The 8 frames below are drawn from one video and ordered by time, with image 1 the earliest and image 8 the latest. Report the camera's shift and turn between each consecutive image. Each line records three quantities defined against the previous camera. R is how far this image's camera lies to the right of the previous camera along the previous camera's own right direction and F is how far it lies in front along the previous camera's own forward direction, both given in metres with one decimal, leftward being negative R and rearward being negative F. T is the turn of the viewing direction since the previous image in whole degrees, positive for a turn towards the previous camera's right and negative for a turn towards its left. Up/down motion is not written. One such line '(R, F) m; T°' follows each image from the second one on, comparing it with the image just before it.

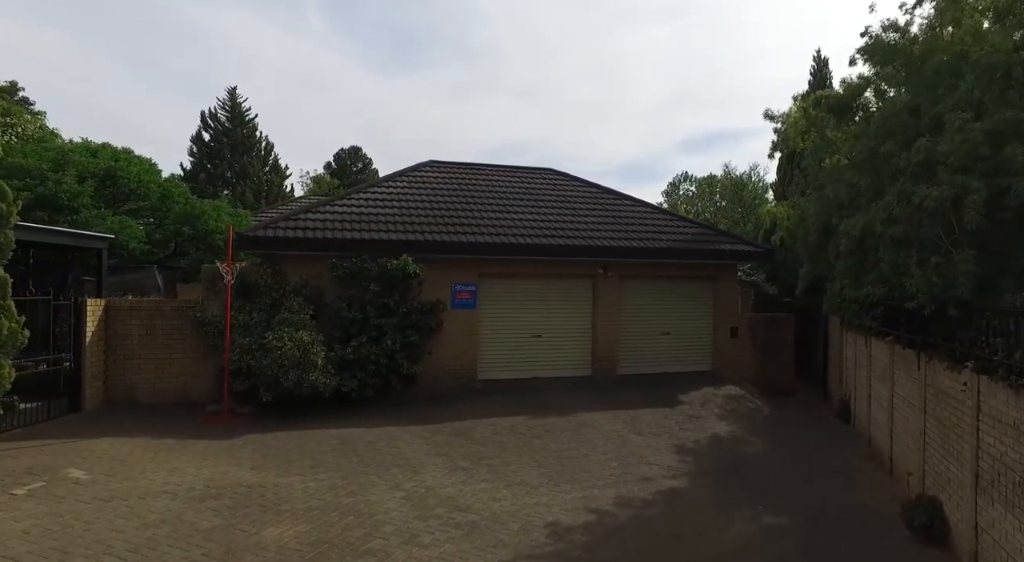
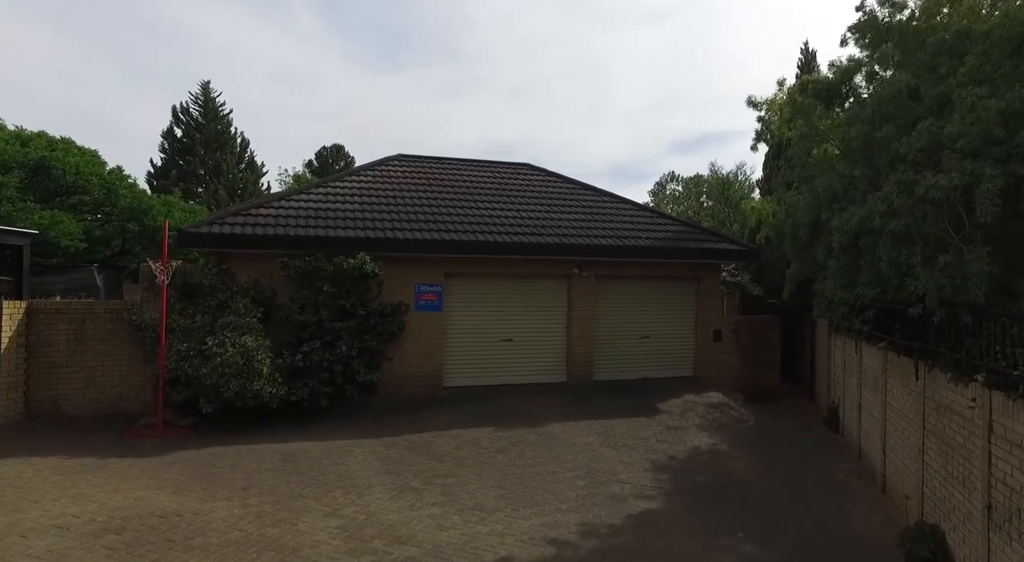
(+0.4, +0.7) m; +1°
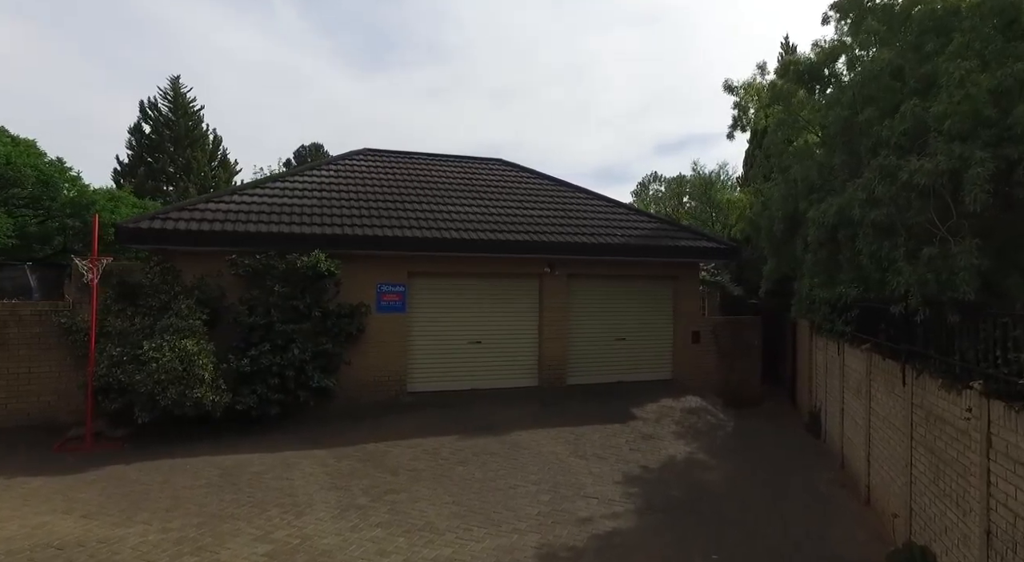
(+0.3, +0.5) m; +1°
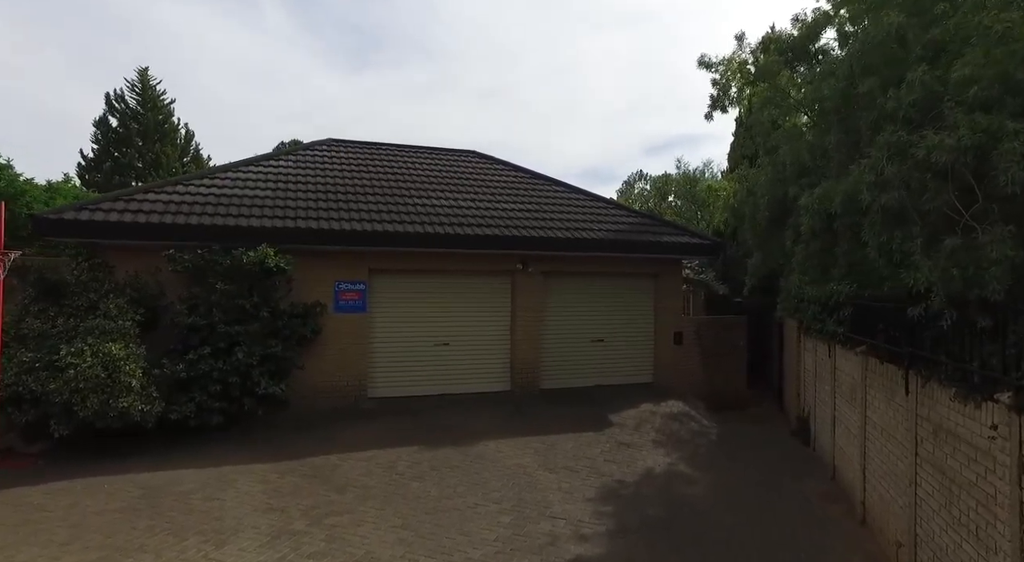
(+0.3, +0.7) m; +1°
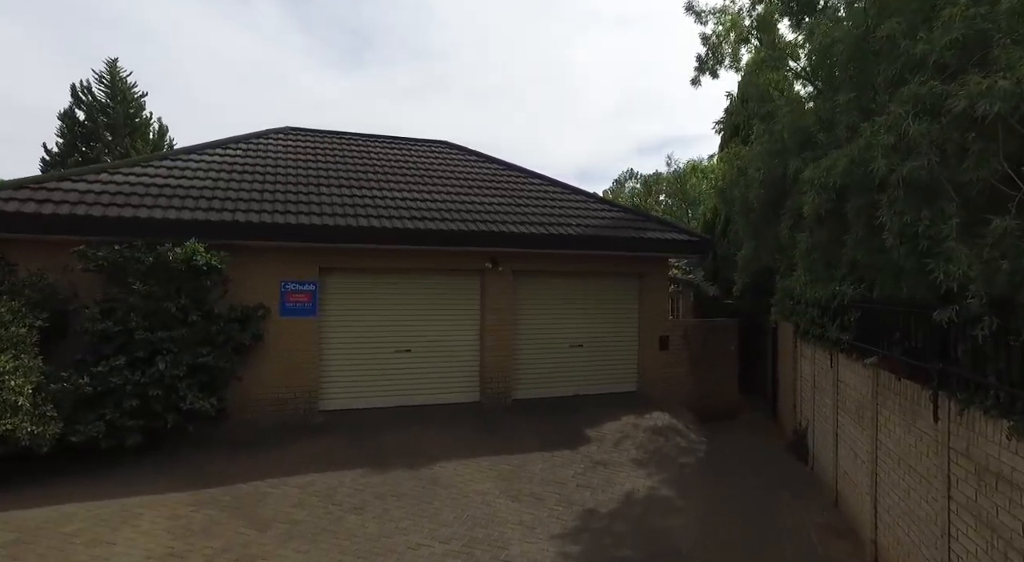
(+0.4, +0.9) m; +1°
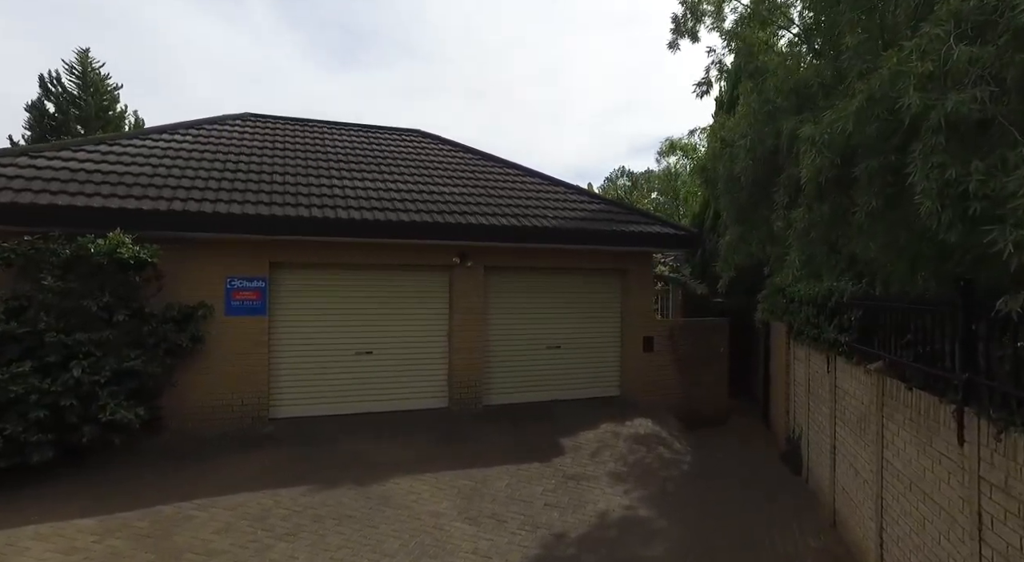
(+0.3, +0.7) m; +1°
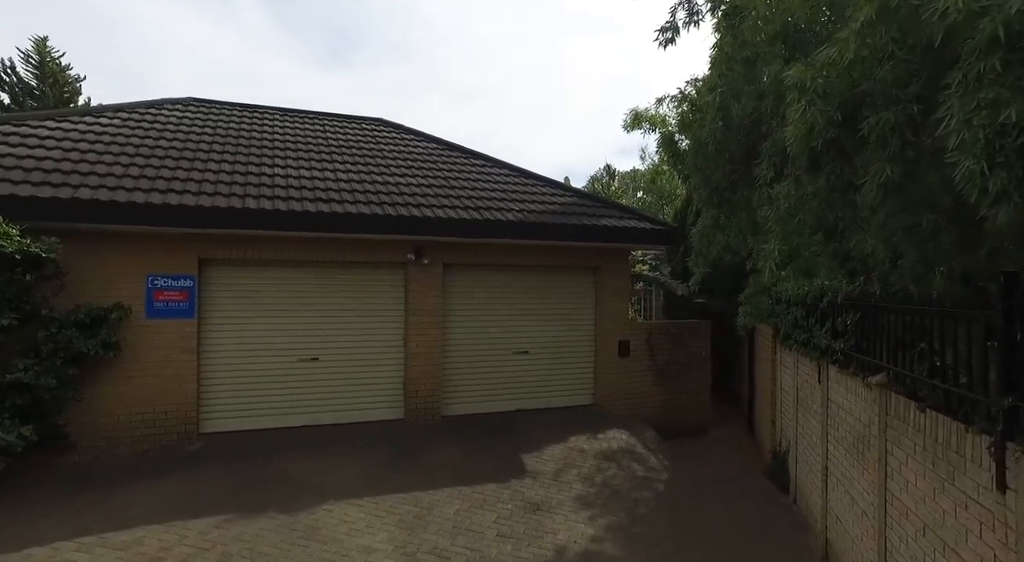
(+0.4, +0.8) m; +1°
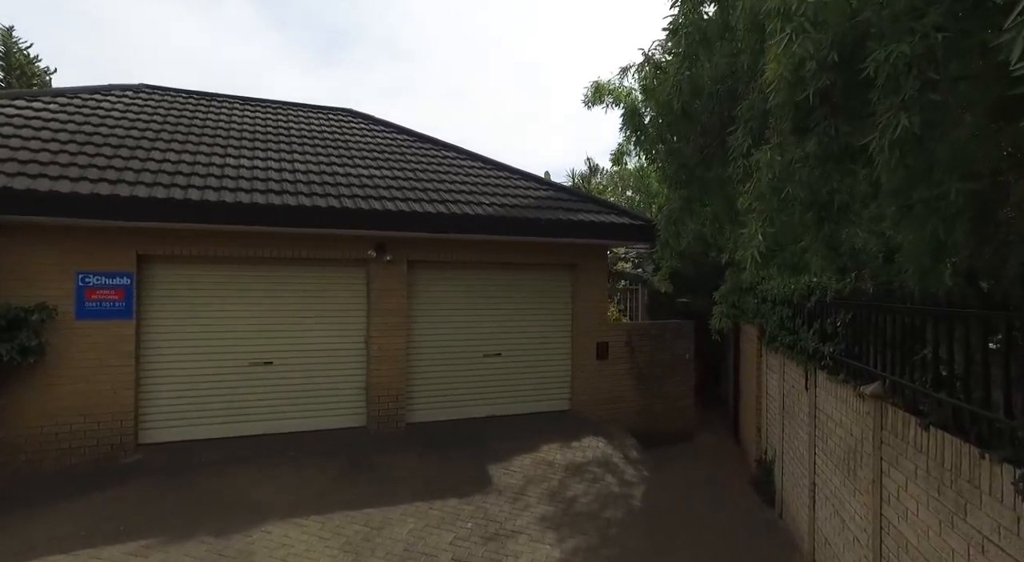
(+0.3, +0.5) m; +1°
